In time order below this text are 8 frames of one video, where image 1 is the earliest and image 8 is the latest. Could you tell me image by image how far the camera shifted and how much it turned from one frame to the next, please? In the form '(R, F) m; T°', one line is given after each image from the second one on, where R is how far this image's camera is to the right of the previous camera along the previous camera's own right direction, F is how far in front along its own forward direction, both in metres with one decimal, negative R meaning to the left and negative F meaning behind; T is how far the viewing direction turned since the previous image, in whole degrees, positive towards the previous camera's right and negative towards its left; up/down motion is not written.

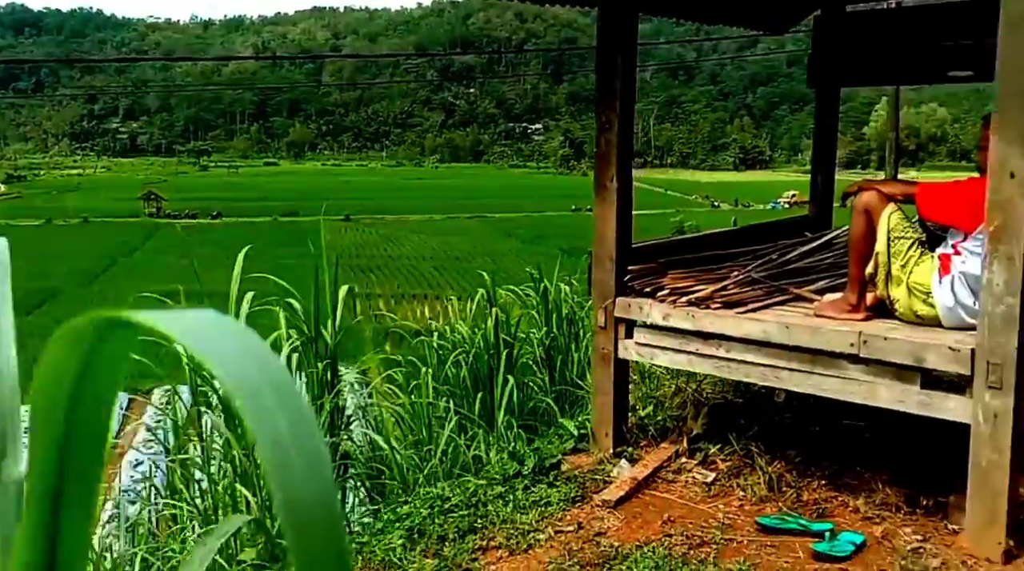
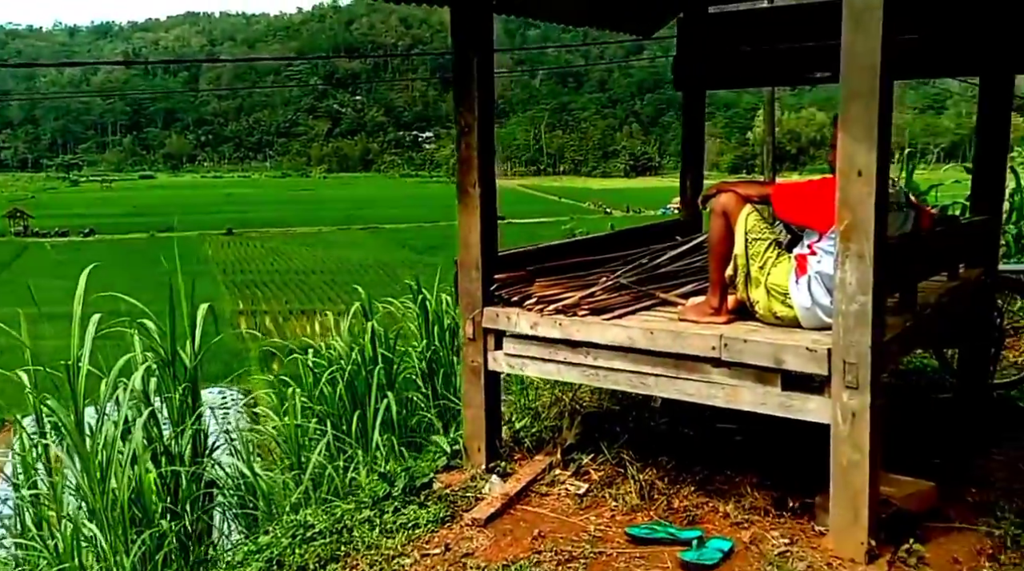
(+0.2, +0.1) m; +5°
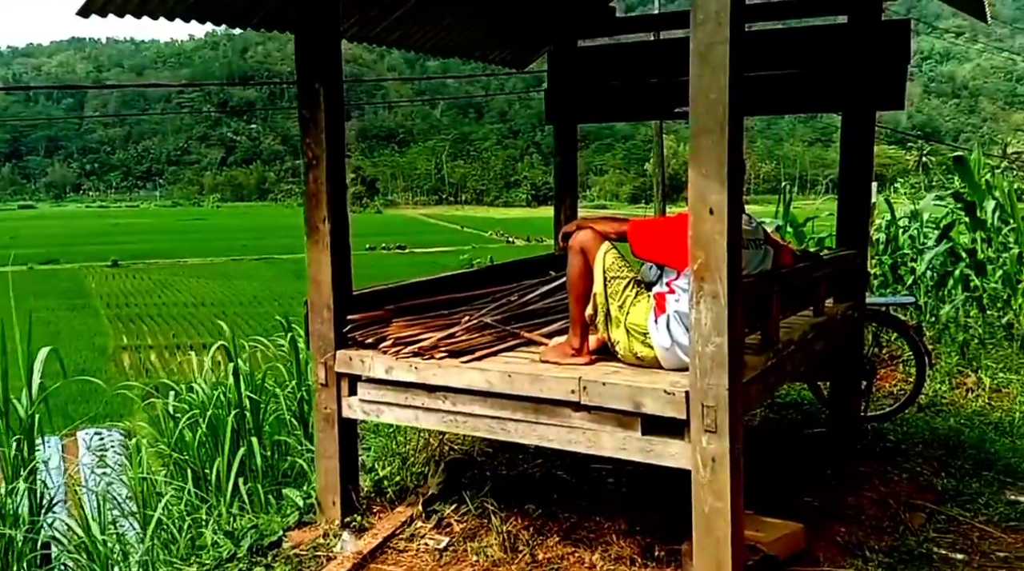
(+0.2, +0.2) m; +5°
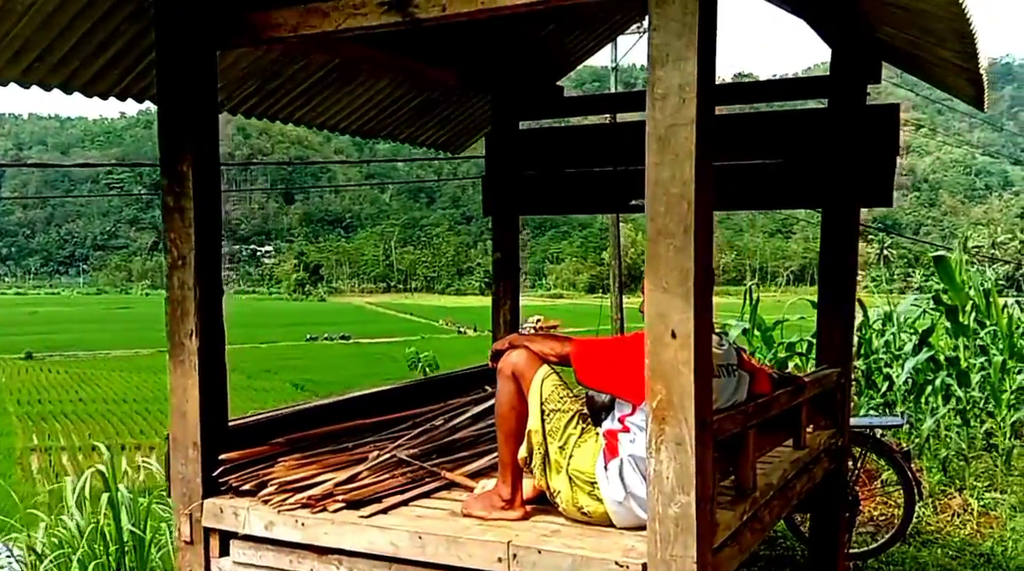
(+0.1, +0.8) m; +2°
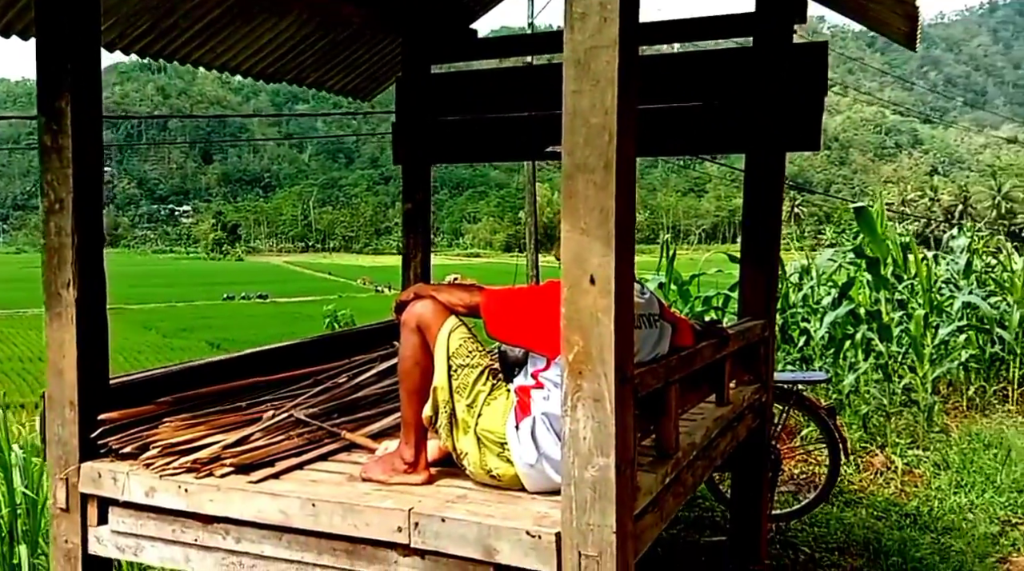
(0.0, +0.3) m; +4°
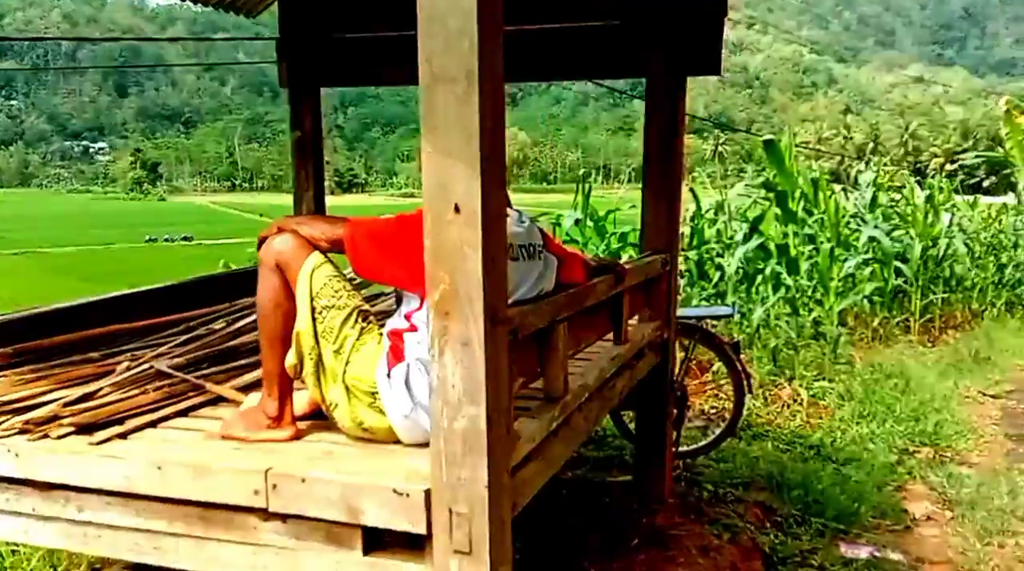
(+0.1, +0.3) m; +4°
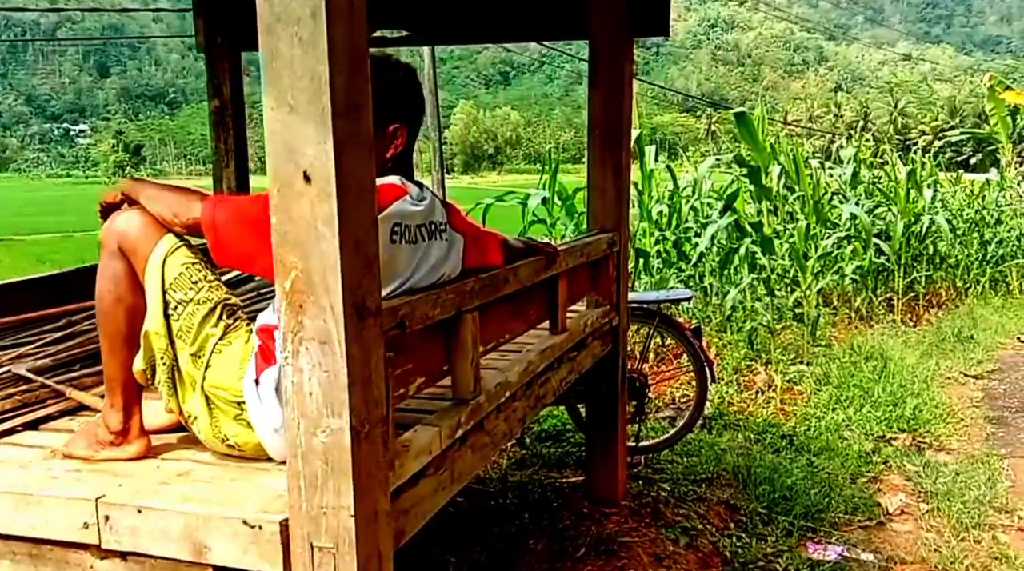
(+0.2, +0.4) m; +1°
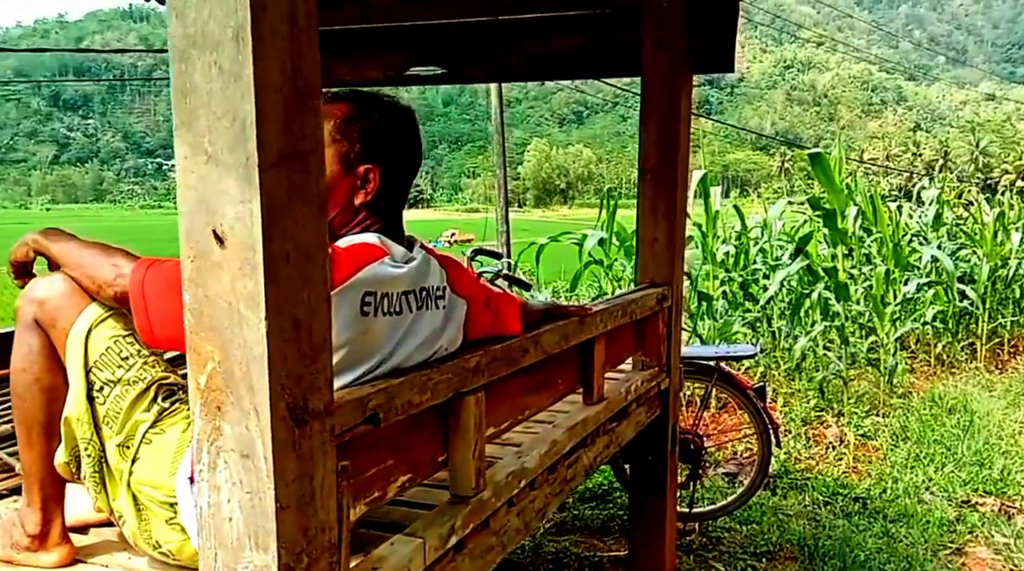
(+0.1, +0.4) m; -4°
